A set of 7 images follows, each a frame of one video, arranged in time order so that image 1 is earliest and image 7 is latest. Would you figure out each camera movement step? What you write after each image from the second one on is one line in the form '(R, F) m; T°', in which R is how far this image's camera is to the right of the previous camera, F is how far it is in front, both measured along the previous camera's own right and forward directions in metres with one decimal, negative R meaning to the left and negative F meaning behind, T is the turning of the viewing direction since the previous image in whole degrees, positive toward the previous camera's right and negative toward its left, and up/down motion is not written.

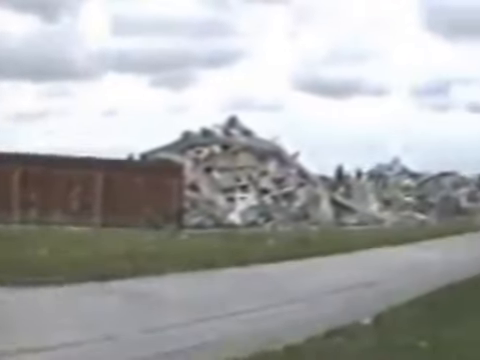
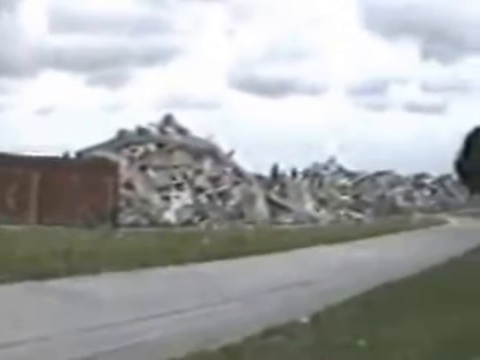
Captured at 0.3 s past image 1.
(+0.1, 0.0) m; +1°
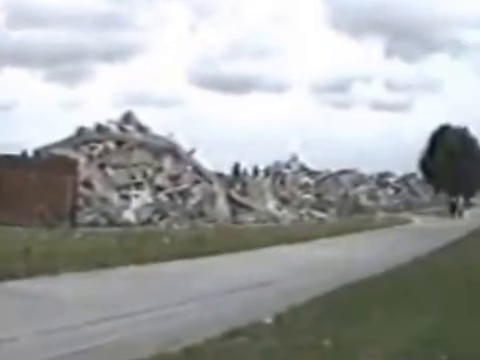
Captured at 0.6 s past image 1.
(+0.1, +0.1) m; +1°
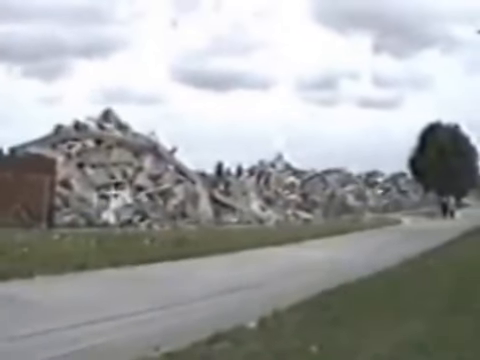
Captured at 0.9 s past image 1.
(0.0, +0.3) m; 0°
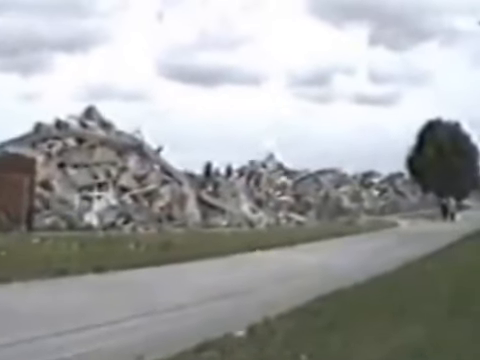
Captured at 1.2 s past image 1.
(+0.1, +0.4) m; 0°
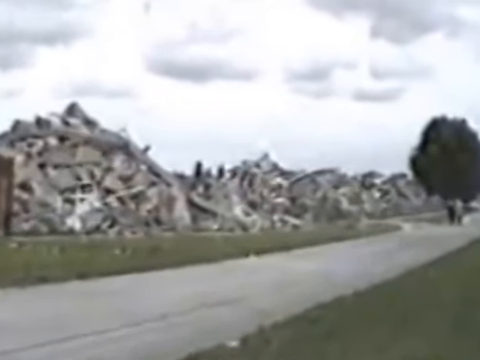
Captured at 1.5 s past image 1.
(+0.1, +0.5) m; 0°
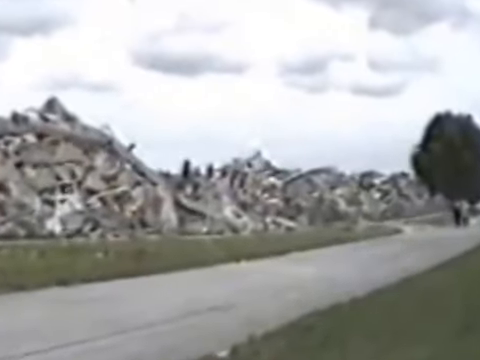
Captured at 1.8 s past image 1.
(+0.1, +0.5) m; 0°
